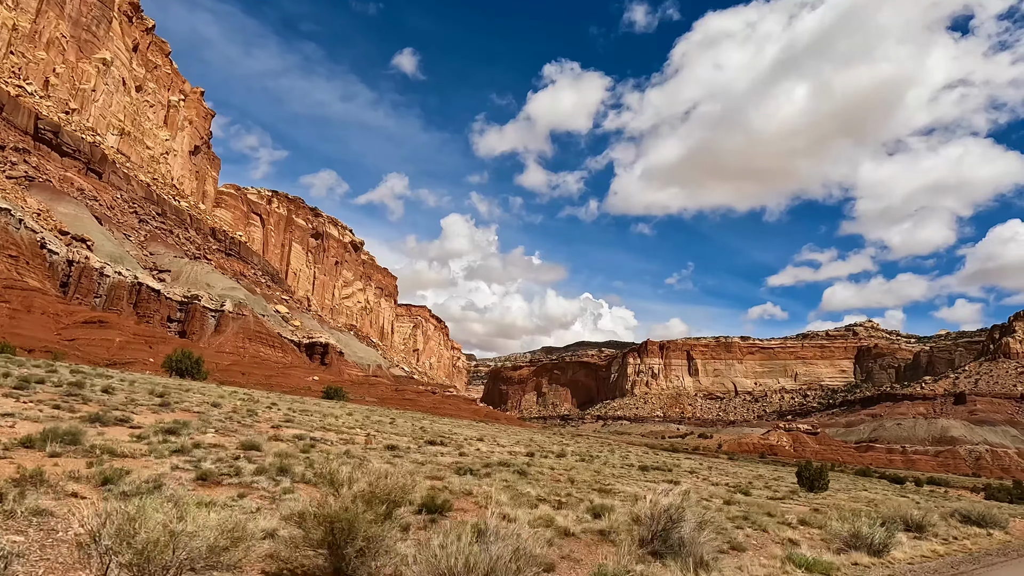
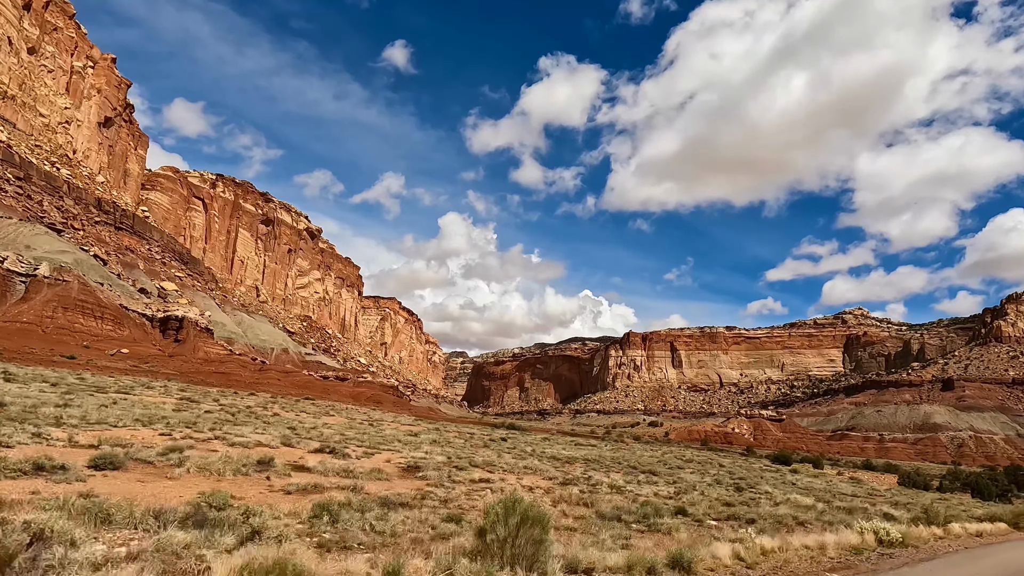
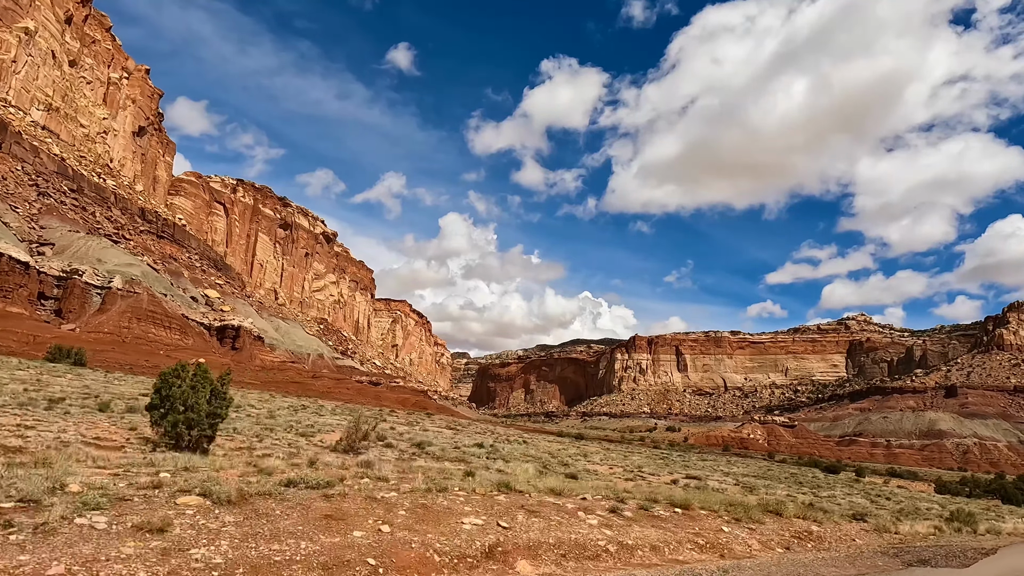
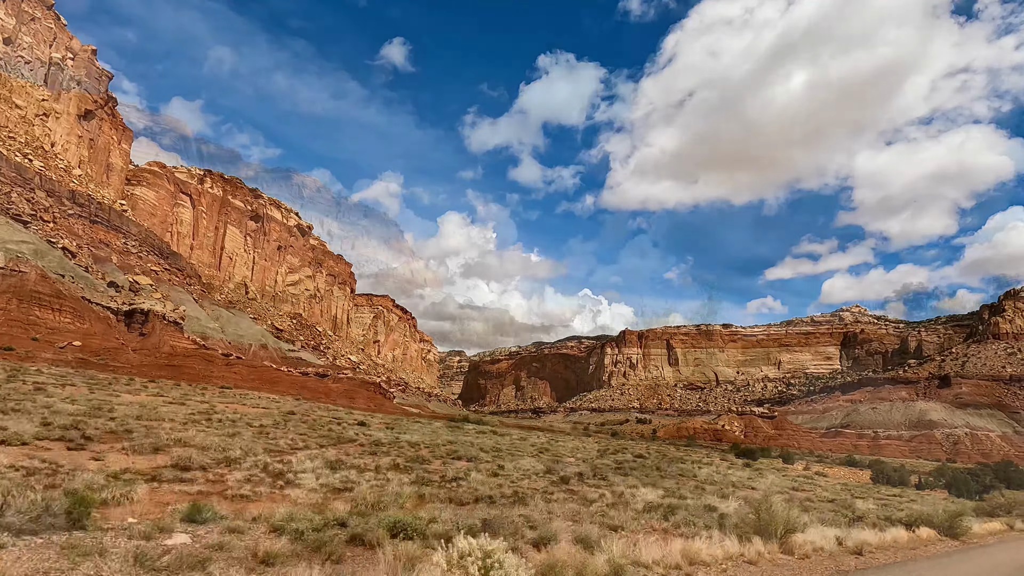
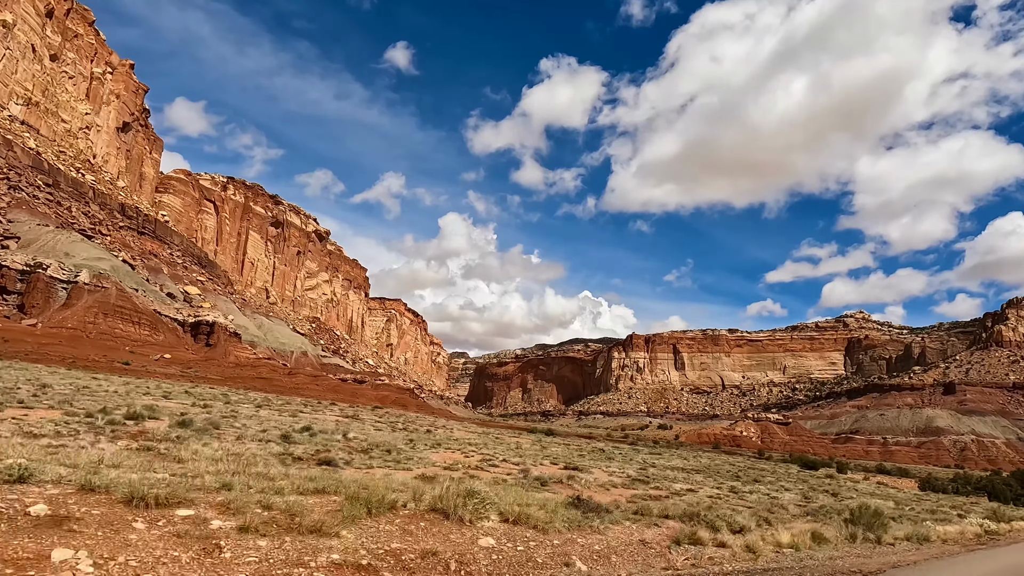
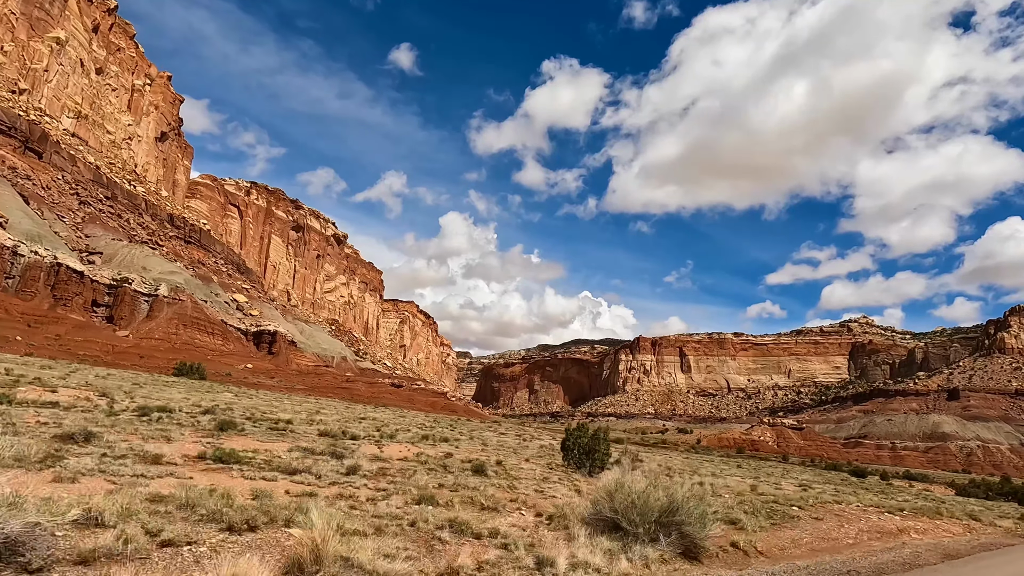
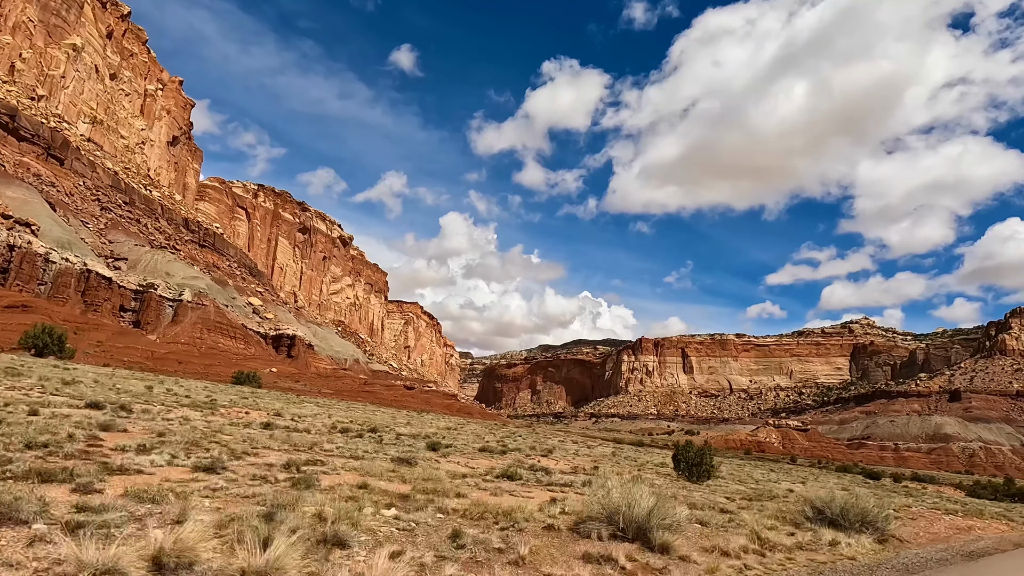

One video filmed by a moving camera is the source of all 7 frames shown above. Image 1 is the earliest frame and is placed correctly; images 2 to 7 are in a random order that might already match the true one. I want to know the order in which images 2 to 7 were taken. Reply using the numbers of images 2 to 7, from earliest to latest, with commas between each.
7, 6, 3, 5, 2, 4
